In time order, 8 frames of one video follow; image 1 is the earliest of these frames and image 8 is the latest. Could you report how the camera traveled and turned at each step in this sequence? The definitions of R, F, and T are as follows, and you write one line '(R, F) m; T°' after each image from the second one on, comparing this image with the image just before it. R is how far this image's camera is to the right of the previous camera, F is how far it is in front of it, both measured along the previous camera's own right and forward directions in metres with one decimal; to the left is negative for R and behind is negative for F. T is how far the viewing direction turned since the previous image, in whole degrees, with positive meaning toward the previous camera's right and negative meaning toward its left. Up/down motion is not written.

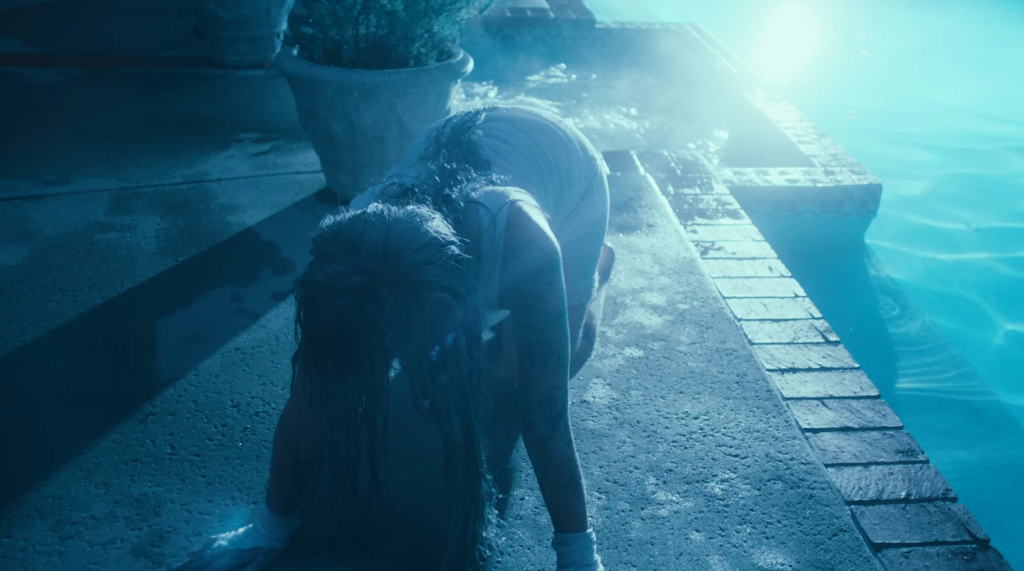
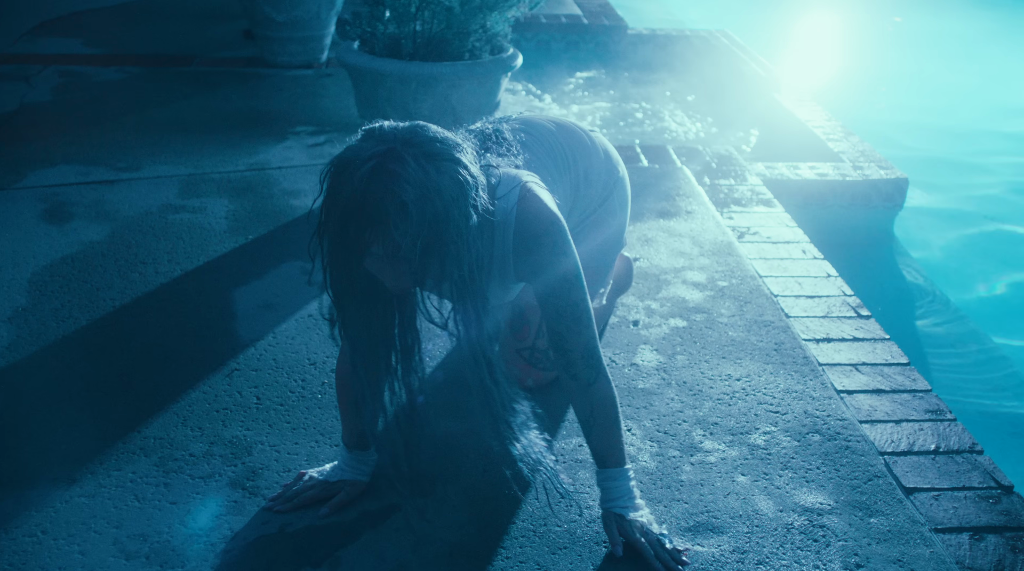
(-0.1, -0.2) m; -1°
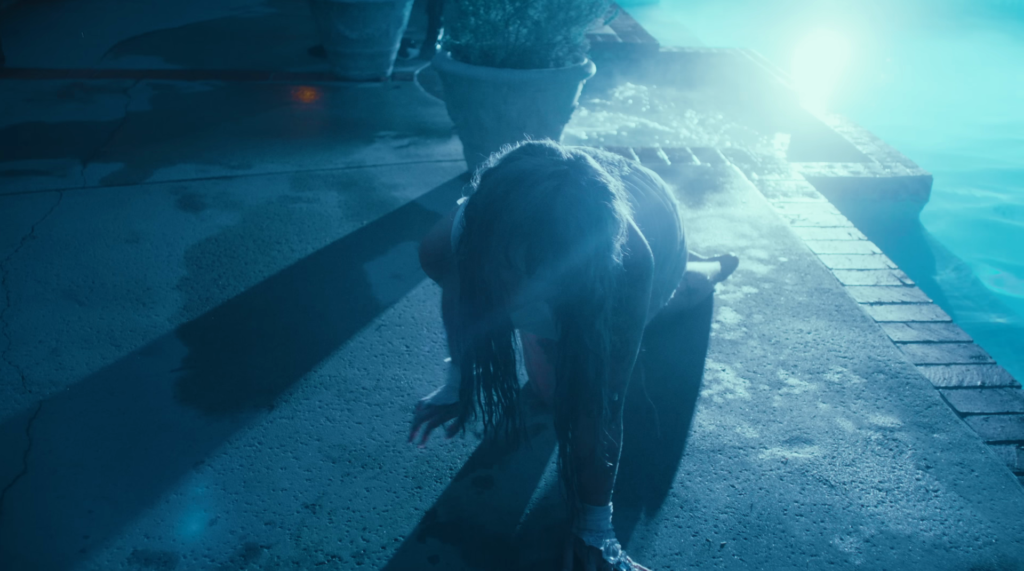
(-0.4, -0.5) m; 0°
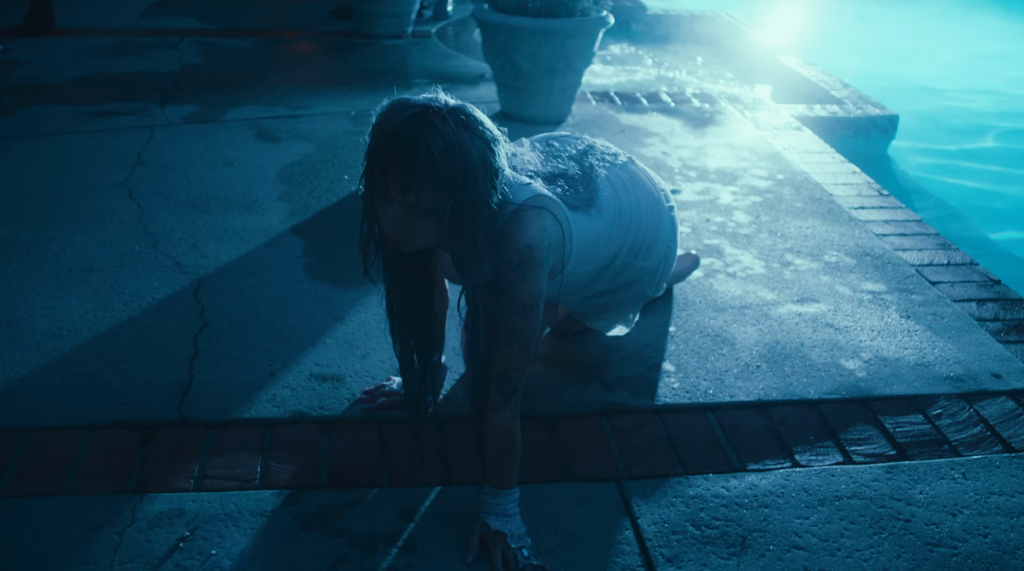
(-0.4, -0.7) m; +3°
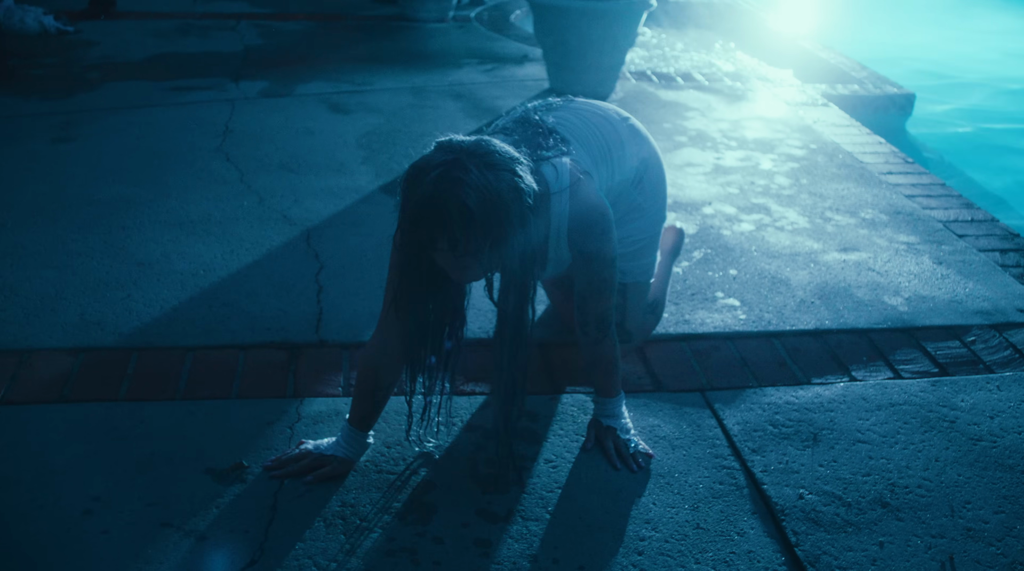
(-0.3, -0.4) m; 0°
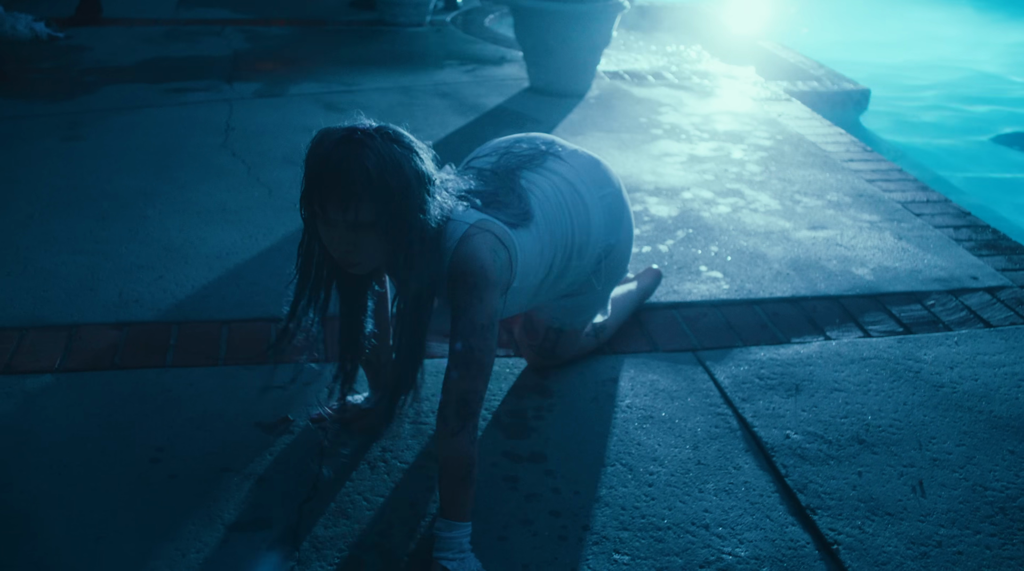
(-0.2, -0.3) m; +3°
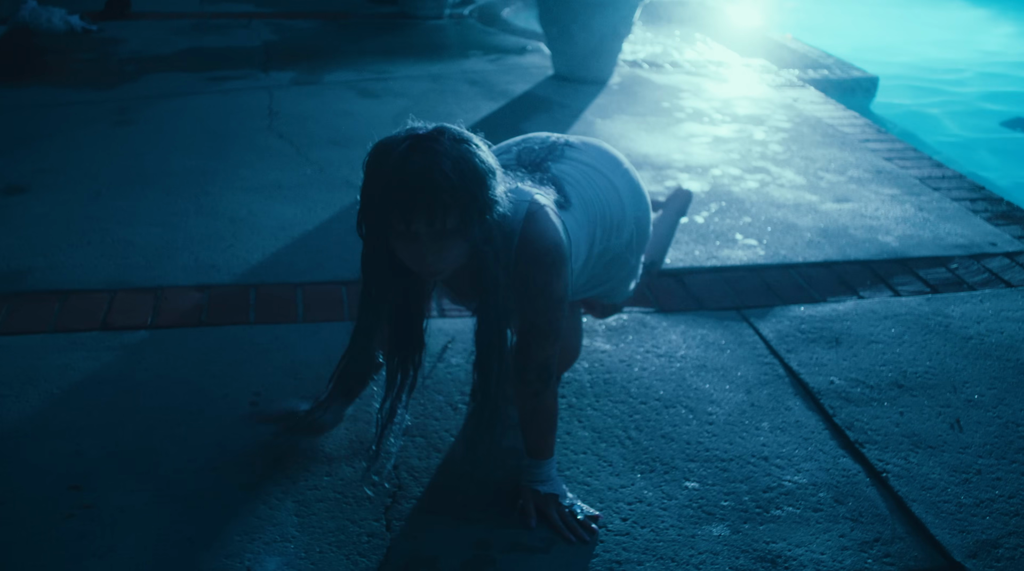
(-0.2, -0.2) m; +1°
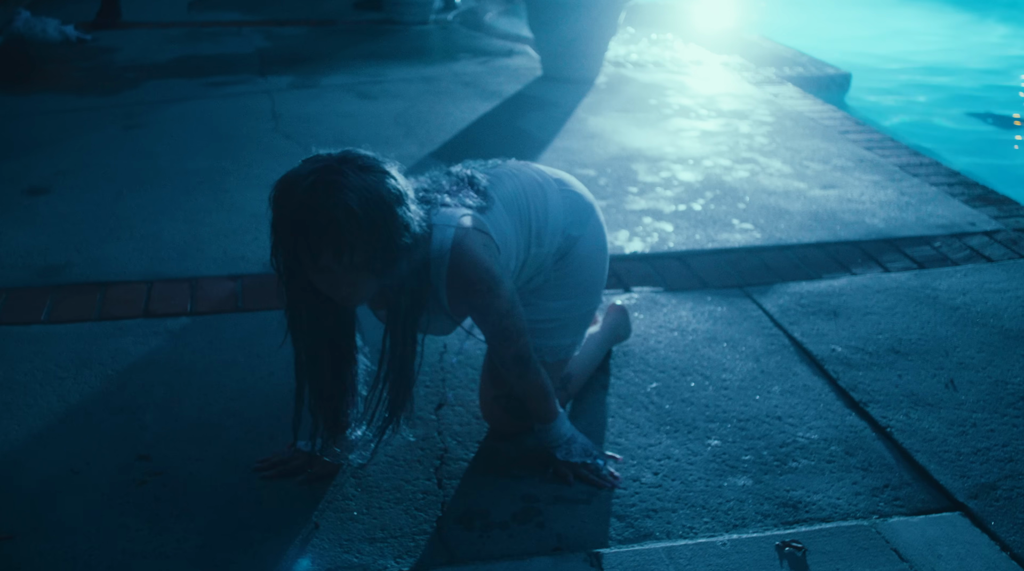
(-0.2, -0.2) m; +2°
